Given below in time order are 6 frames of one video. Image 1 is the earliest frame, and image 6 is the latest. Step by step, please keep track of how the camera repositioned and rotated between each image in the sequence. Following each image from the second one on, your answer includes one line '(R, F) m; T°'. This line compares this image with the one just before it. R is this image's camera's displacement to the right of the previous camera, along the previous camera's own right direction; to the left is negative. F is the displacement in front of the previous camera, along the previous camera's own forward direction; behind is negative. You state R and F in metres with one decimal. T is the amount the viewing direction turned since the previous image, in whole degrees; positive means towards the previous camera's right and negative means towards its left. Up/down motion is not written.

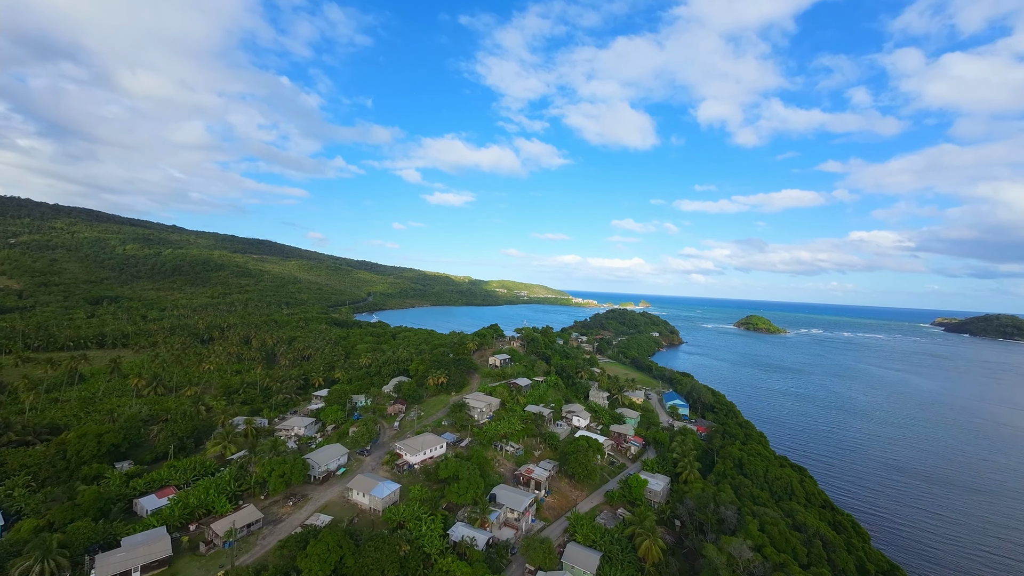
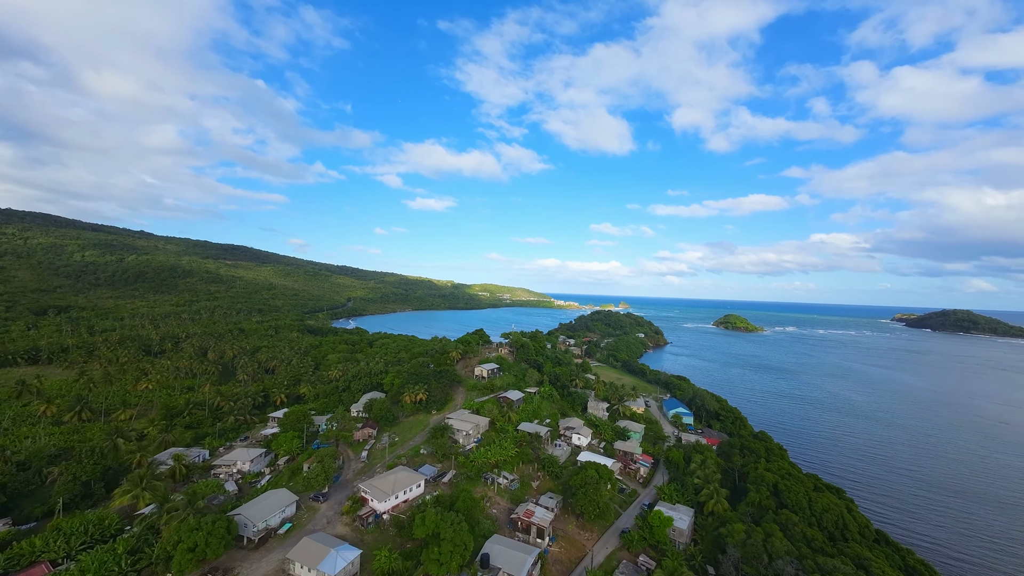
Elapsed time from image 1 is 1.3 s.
(-0.7, +5.8) m; +3°
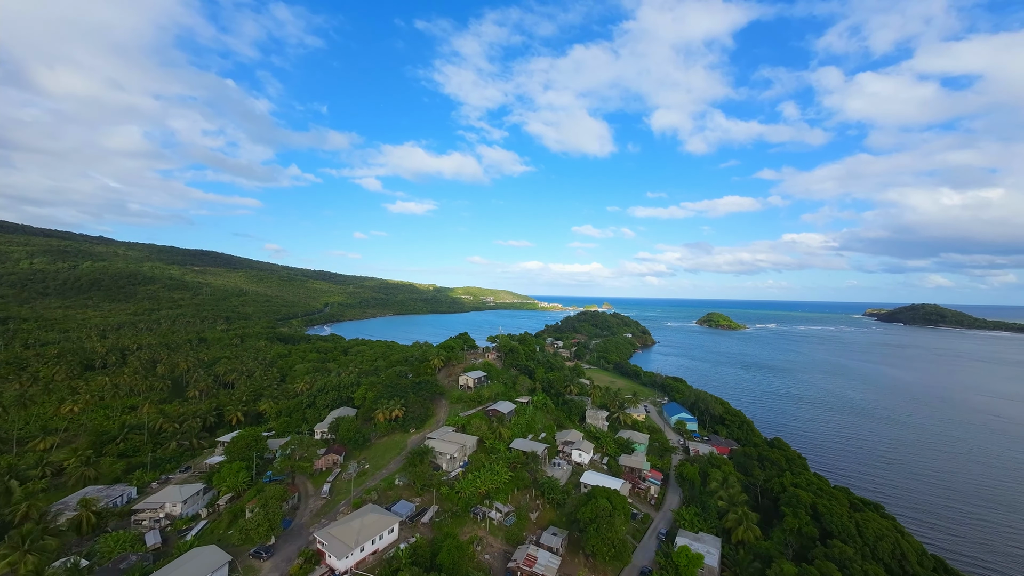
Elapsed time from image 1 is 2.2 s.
(-0.6, +4.8) m; +3°
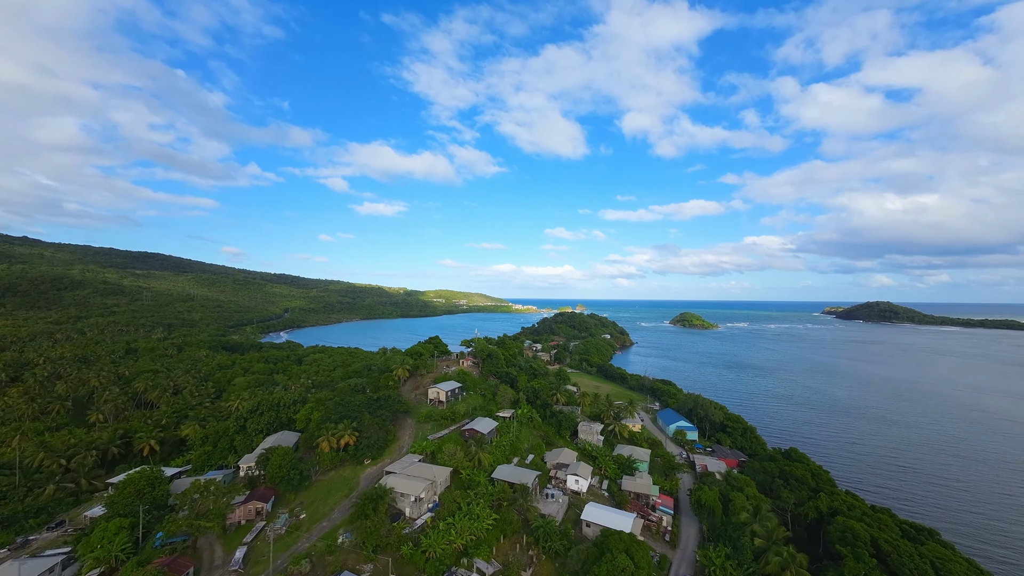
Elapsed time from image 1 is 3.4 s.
(-0.5, +6.3) m; +4°
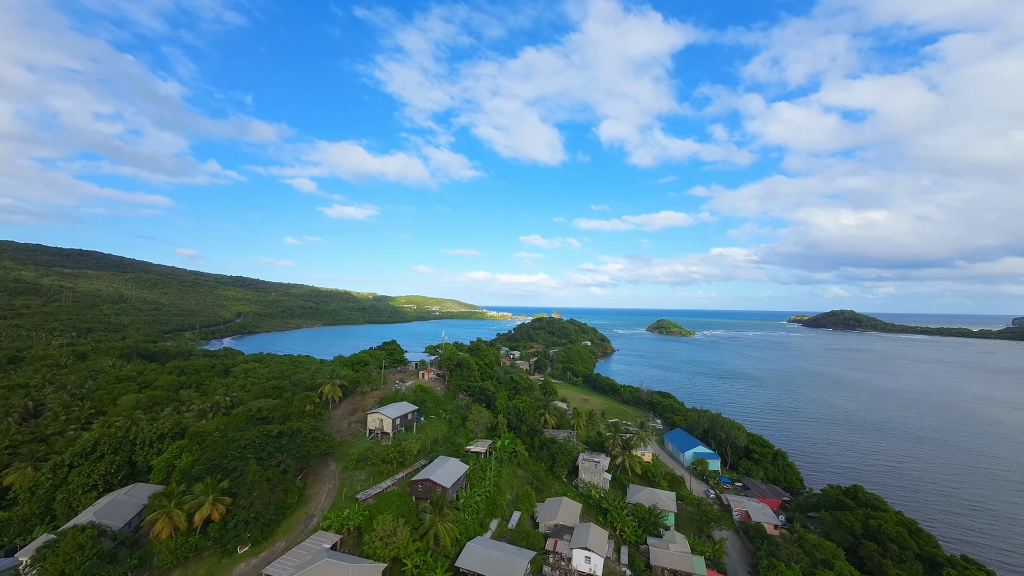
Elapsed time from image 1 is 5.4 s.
(-0.3, +9.8) m; +4°
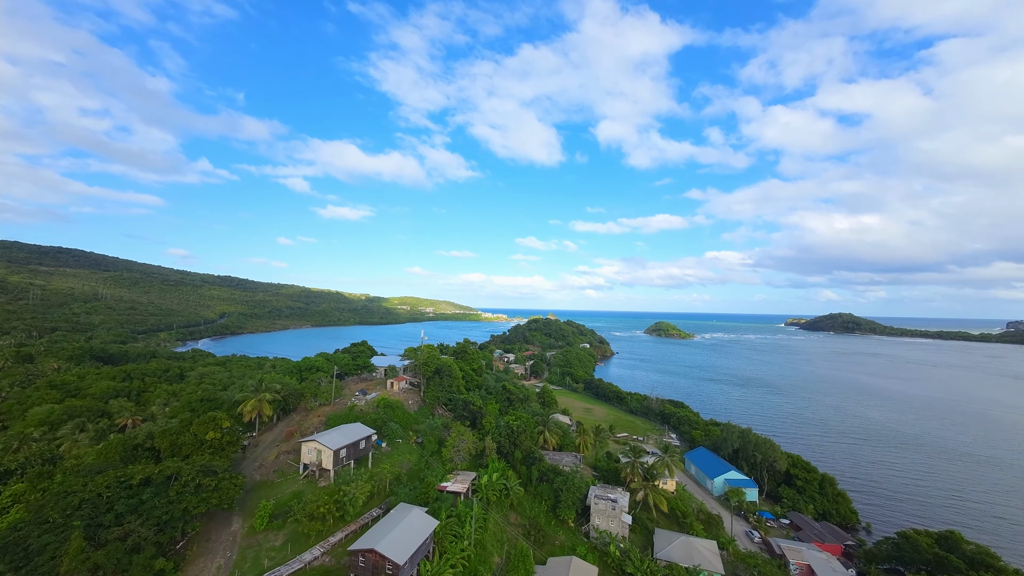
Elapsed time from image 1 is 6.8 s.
(+0.2, +6.3) m; +1°
